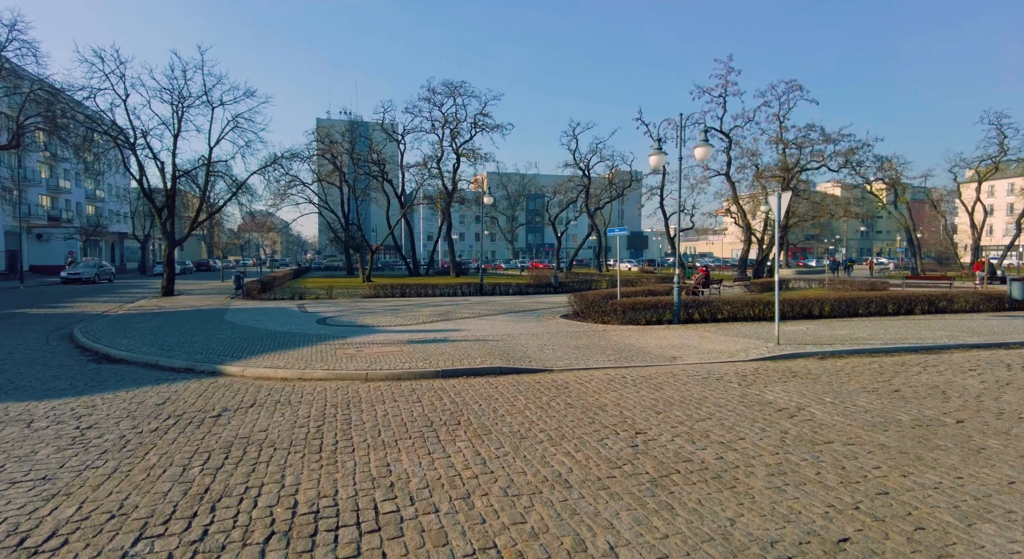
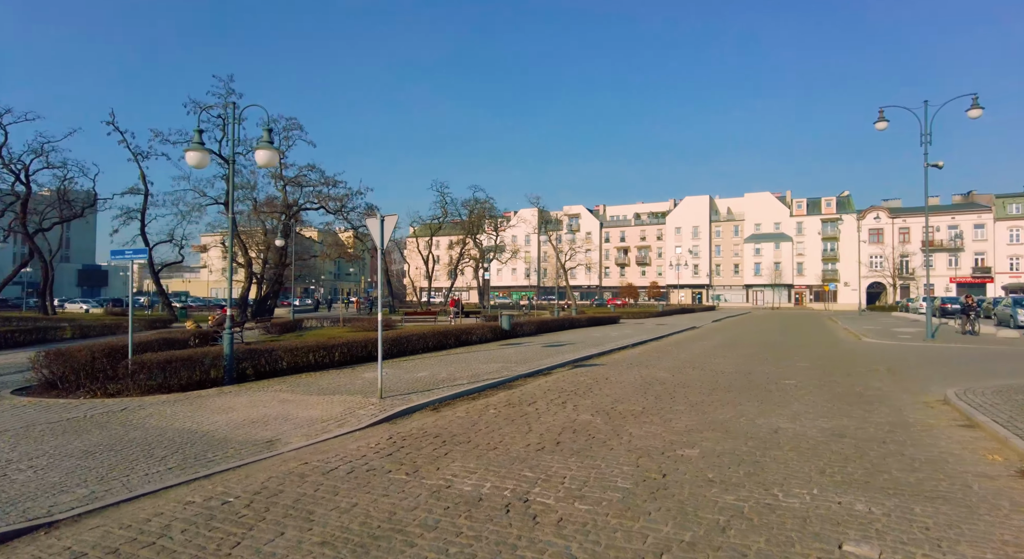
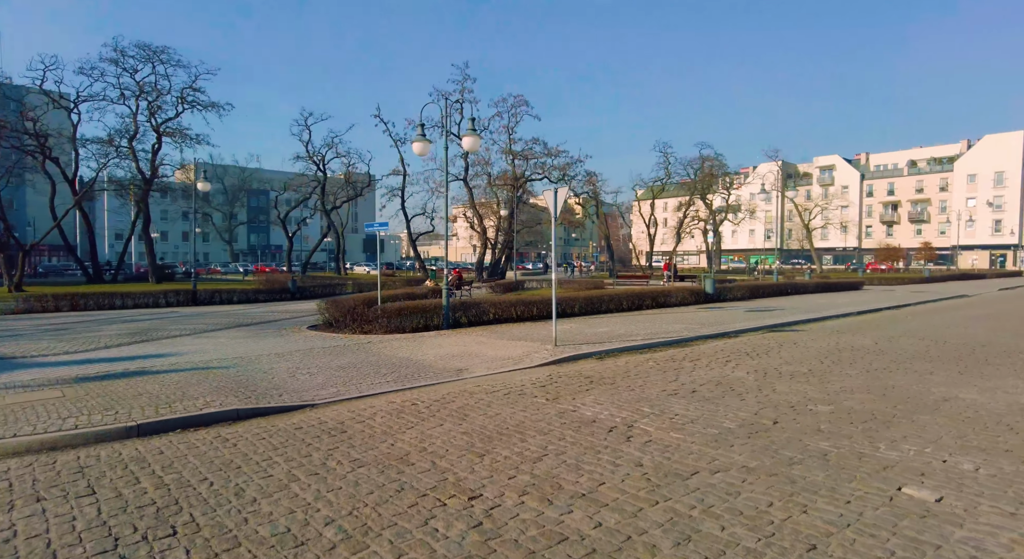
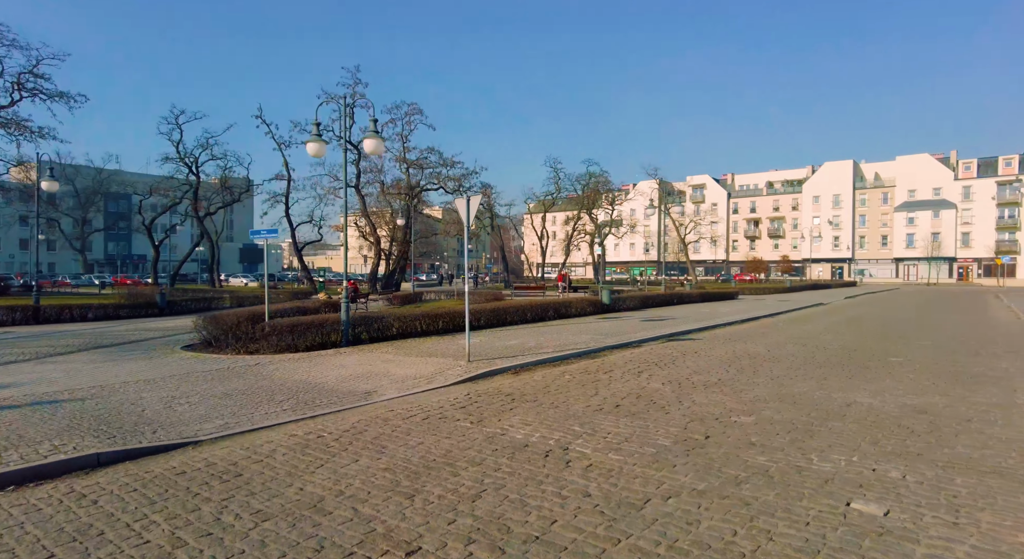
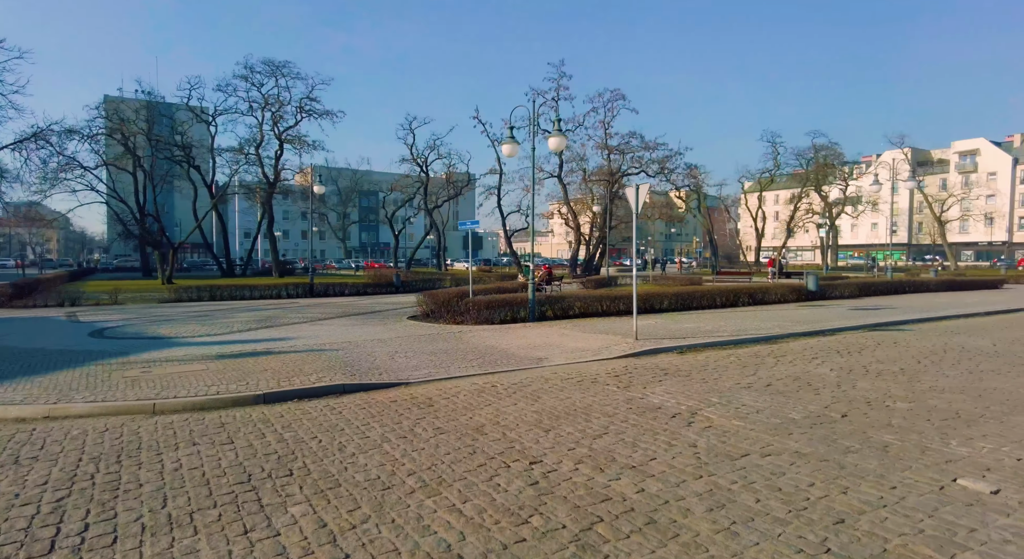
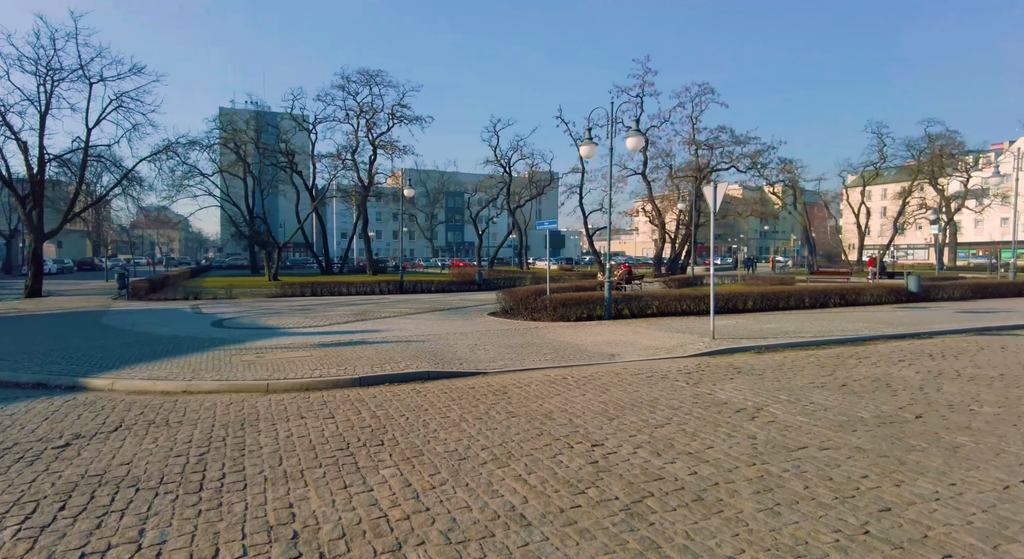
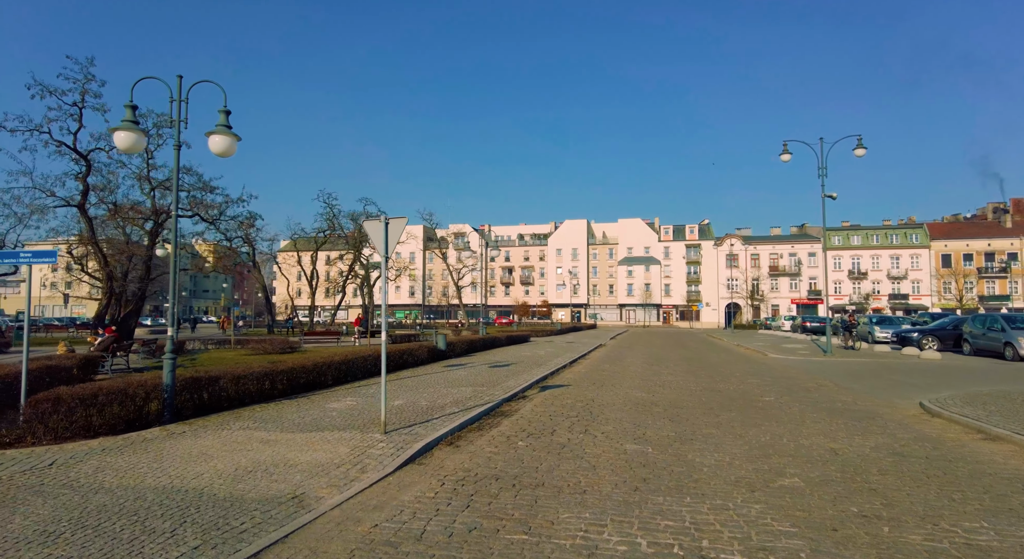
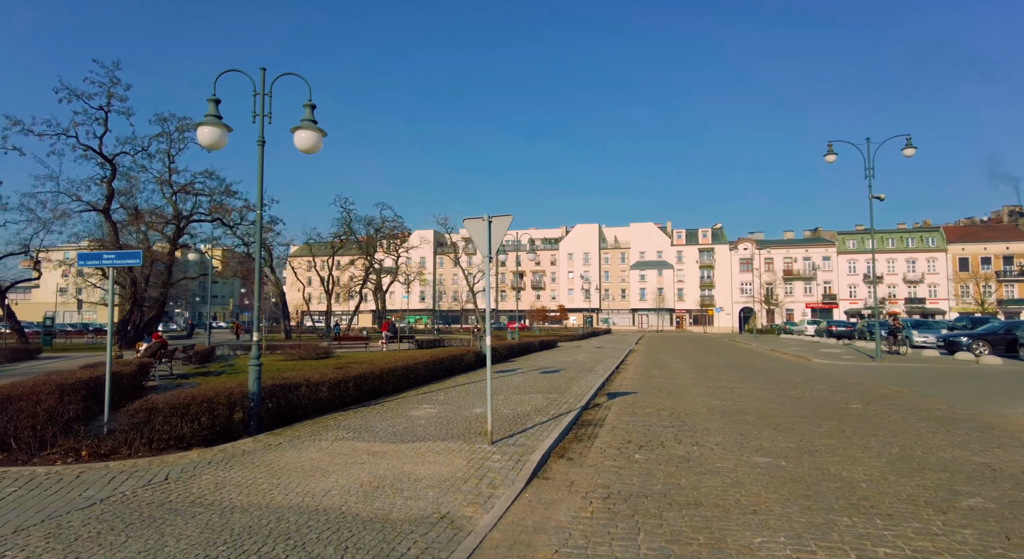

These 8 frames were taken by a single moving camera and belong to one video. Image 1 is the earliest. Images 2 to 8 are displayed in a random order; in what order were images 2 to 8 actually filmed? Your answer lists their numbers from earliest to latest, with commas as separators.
6, 5, 3, 4, 2, 7, 8
